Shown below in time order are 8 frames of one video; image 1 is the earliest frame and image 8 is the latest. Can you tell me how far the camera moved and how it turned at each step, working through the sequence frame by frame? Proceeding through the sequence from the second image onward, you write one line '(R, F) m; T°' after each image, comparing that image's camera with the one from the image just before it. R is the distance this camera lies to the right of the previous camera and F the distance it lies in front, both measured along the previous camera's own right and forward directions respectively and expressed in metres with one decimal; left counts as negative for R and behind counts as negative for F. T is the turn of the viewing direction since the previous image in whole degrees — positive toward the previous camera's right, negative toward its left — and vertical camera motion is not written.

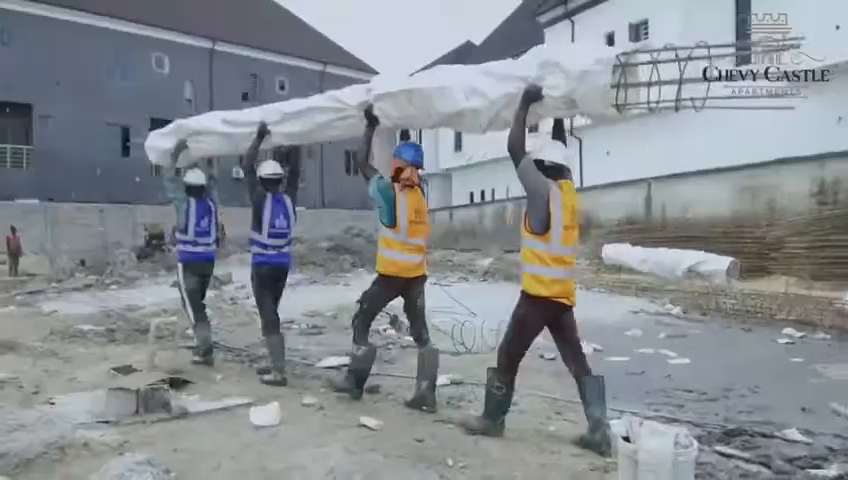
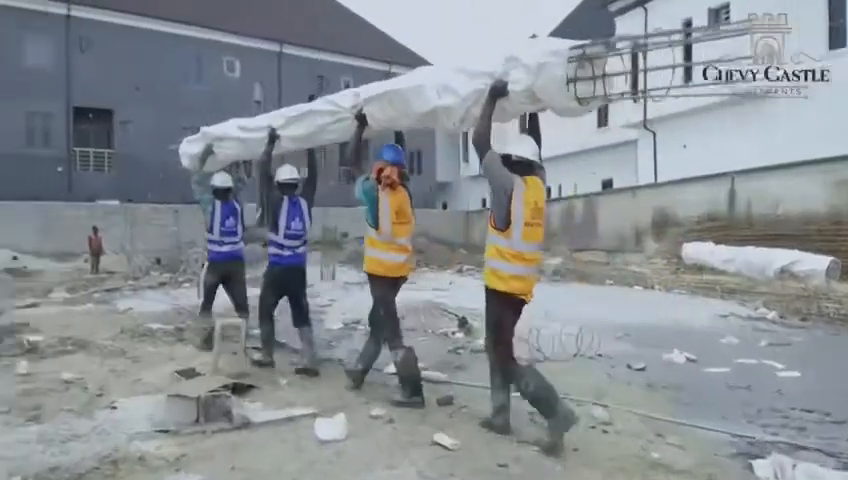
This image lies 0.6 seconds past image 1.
(-0.1, +0.5) m; -6°
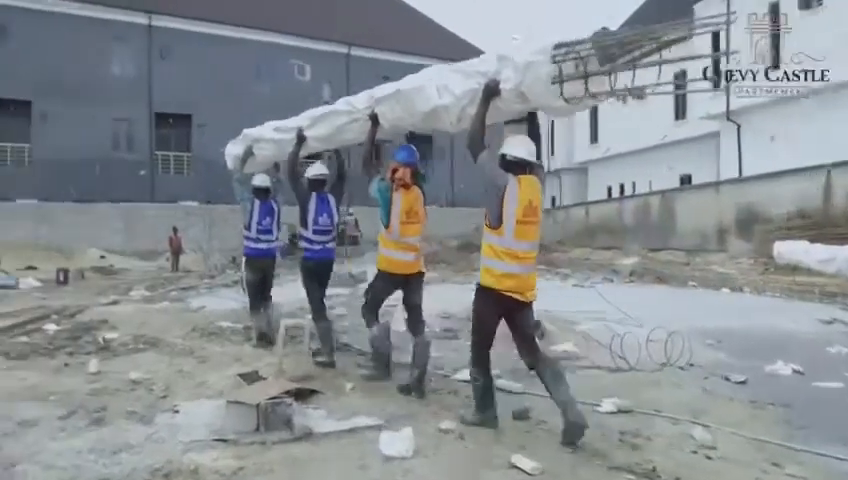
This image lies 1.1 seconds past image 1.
(0.0, +0.4) m; -6°
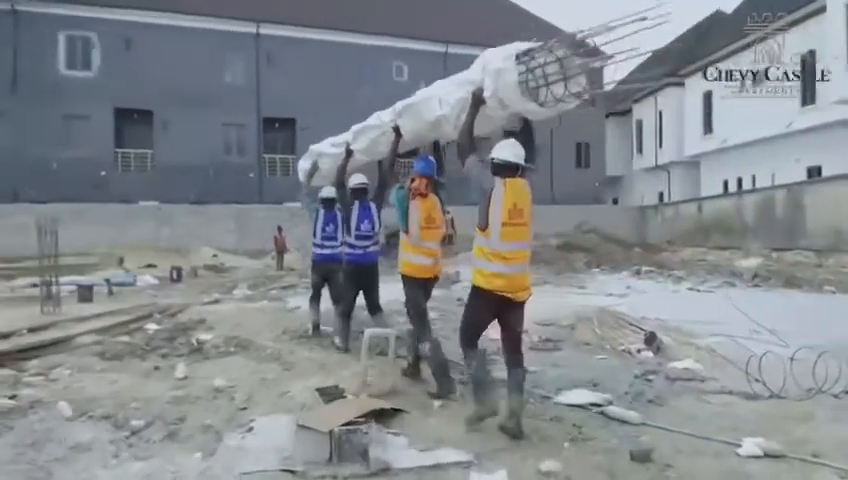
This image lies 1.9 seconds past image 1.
(0.0, +0.6) m; -9°
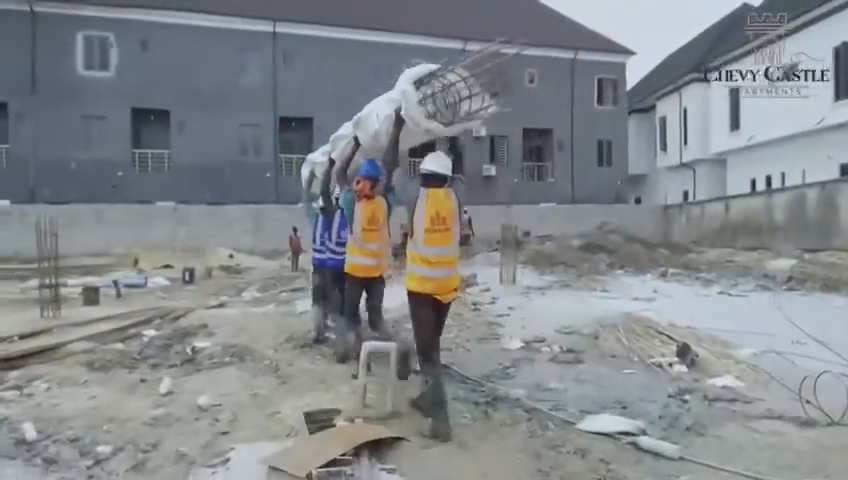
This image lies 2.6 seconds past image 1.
(+0.1, +0.6) m; -2°
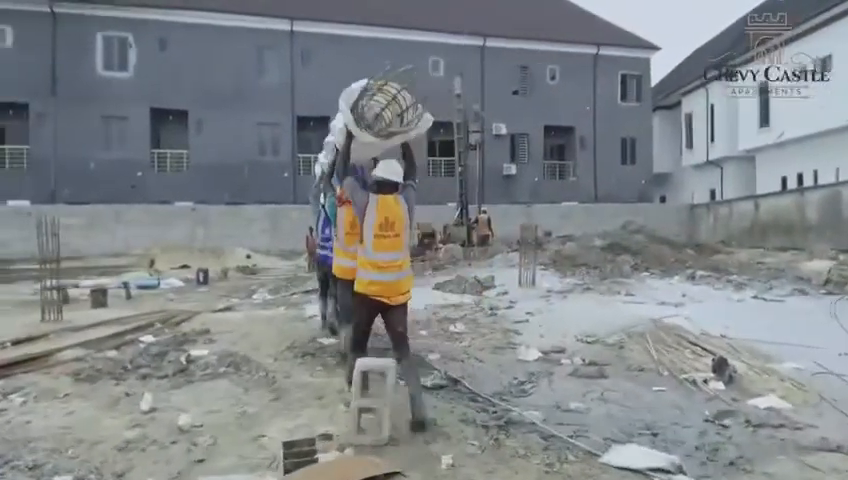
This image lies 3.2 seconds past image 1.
(+0.1, +0.6) m; -2°
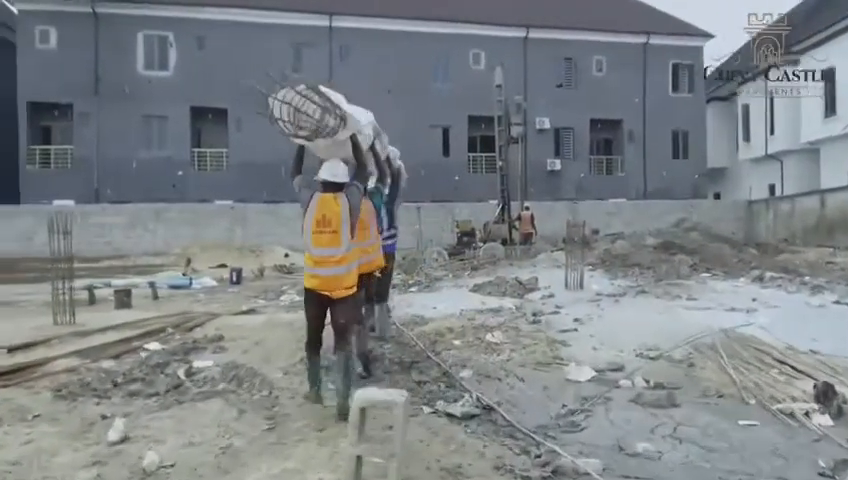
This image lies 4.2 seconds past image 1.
(+0.1, +1.0) m; -4°
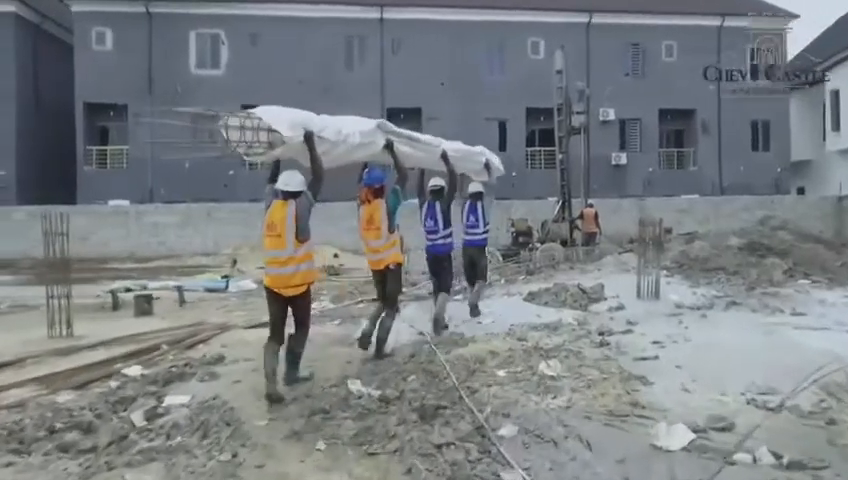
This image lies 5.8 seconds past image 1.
(+0.2, +1.6) m; -6°
